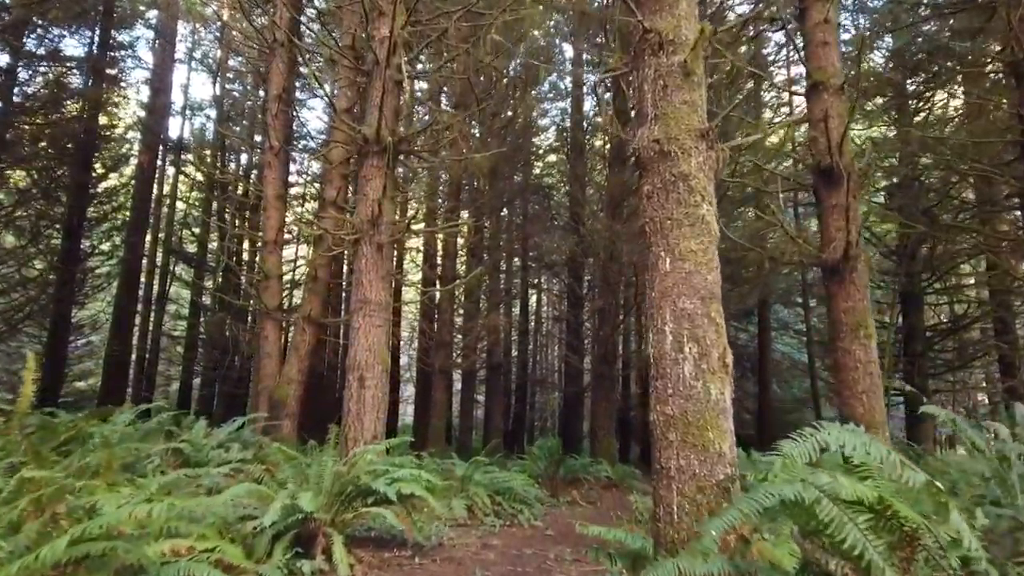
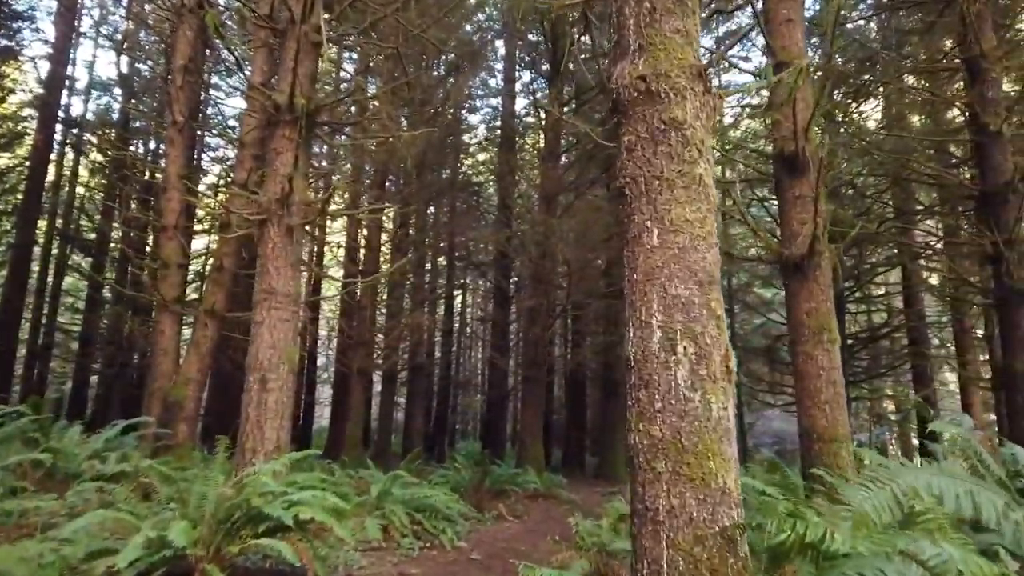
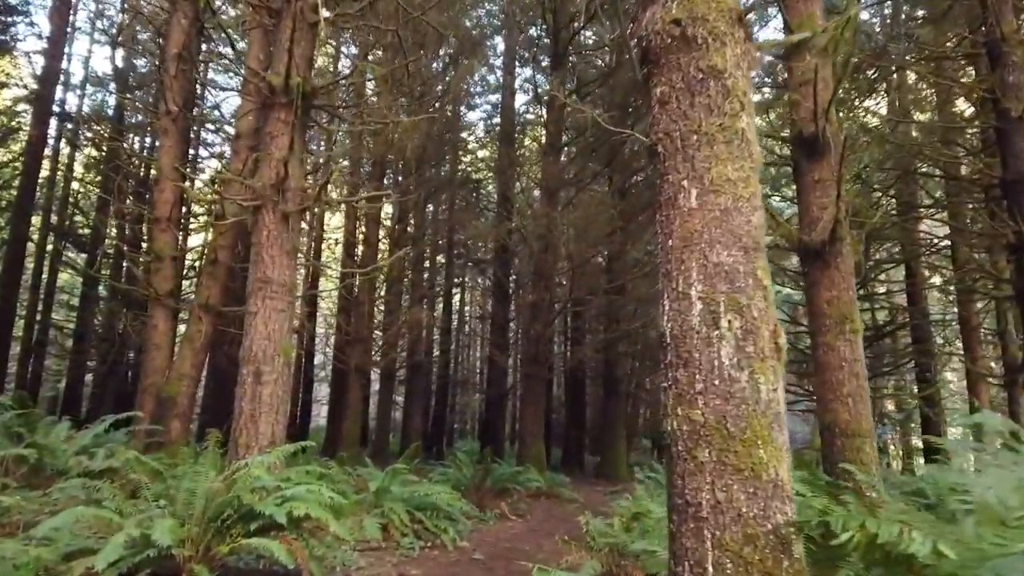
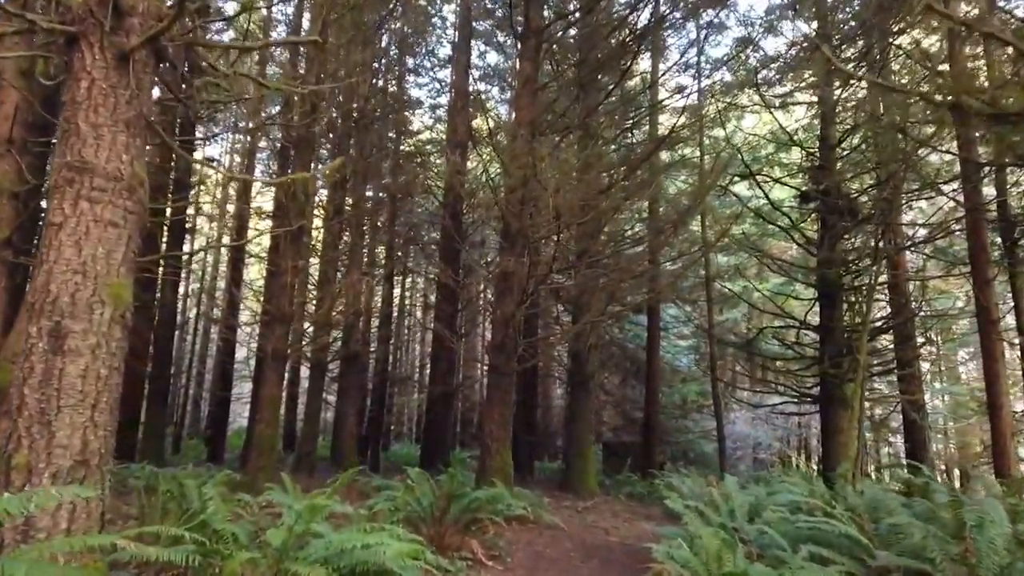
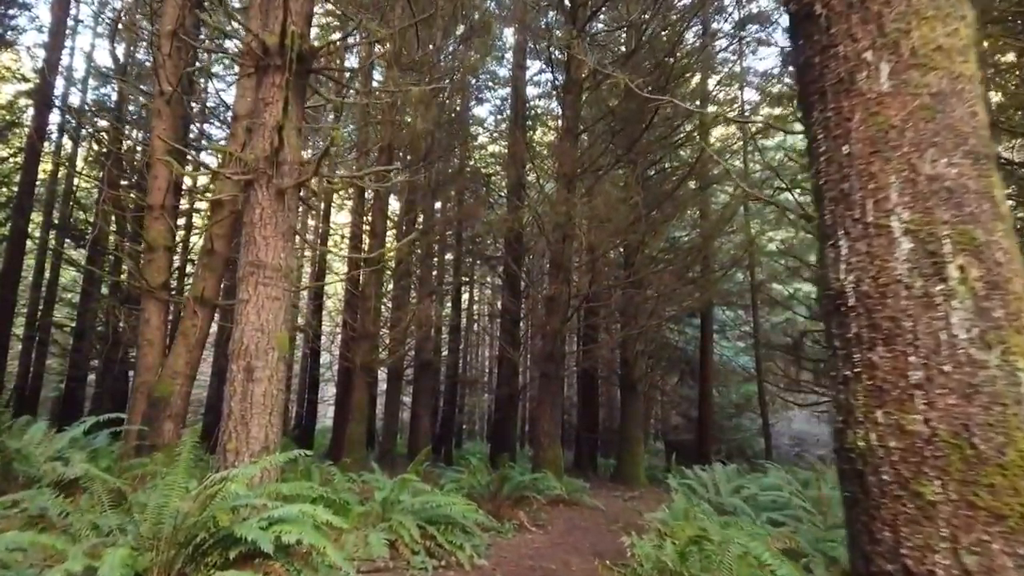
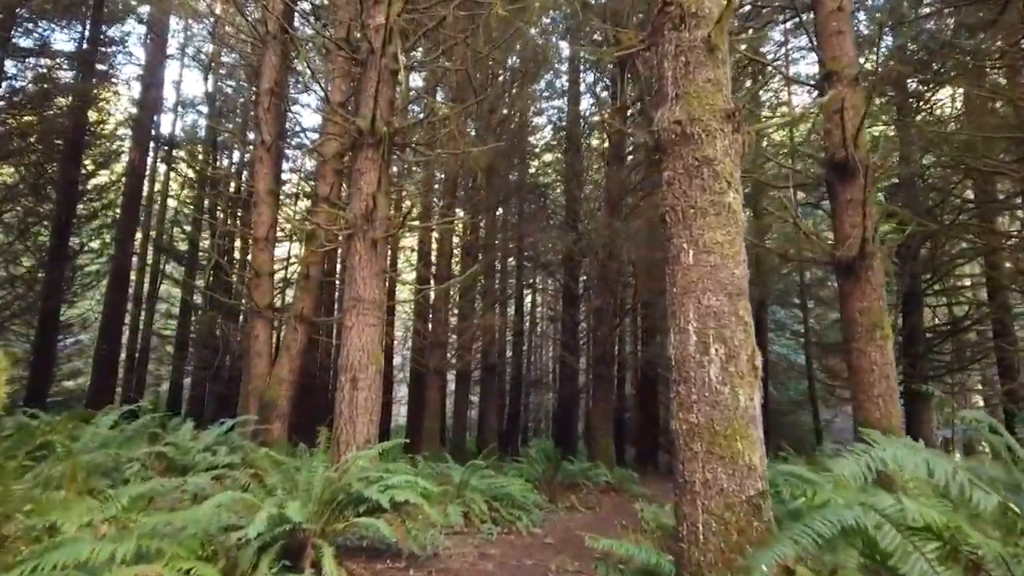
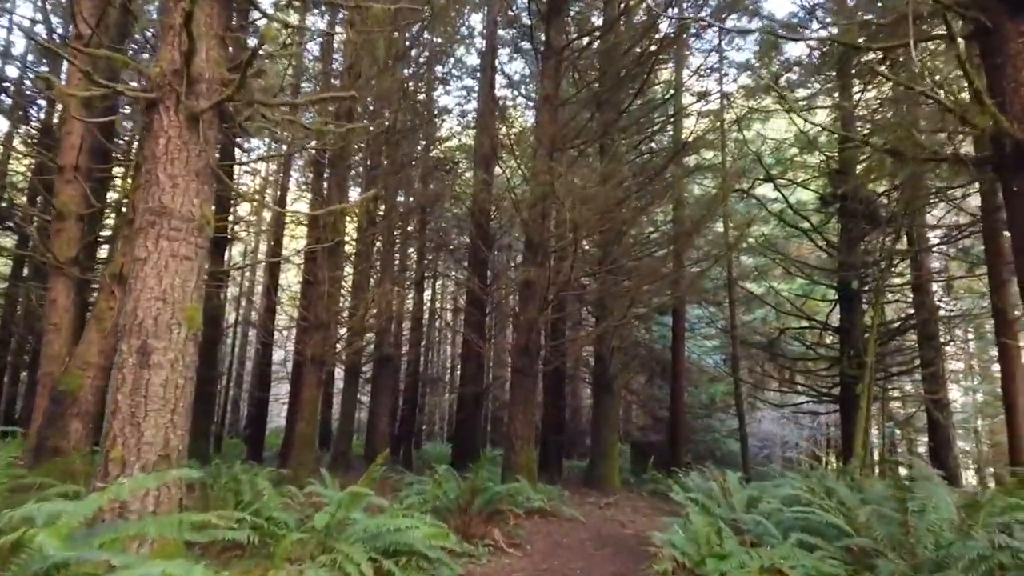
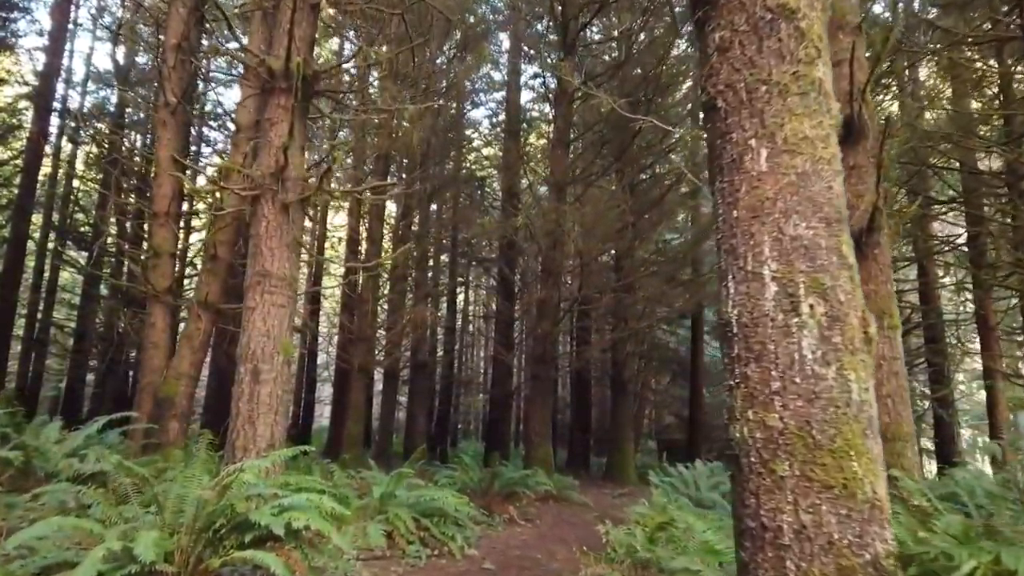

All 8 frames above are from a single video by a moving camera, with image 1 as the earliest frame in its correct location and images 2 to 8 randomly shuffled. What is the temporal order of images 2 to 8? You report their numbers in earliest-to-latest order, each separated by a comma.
6, 2, 3, 8, 5, 7, 4
